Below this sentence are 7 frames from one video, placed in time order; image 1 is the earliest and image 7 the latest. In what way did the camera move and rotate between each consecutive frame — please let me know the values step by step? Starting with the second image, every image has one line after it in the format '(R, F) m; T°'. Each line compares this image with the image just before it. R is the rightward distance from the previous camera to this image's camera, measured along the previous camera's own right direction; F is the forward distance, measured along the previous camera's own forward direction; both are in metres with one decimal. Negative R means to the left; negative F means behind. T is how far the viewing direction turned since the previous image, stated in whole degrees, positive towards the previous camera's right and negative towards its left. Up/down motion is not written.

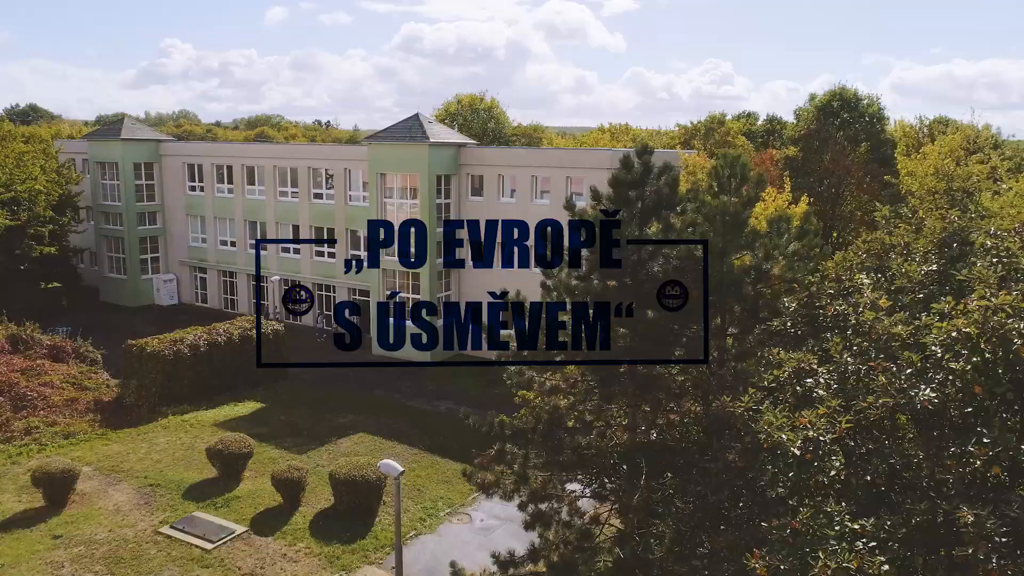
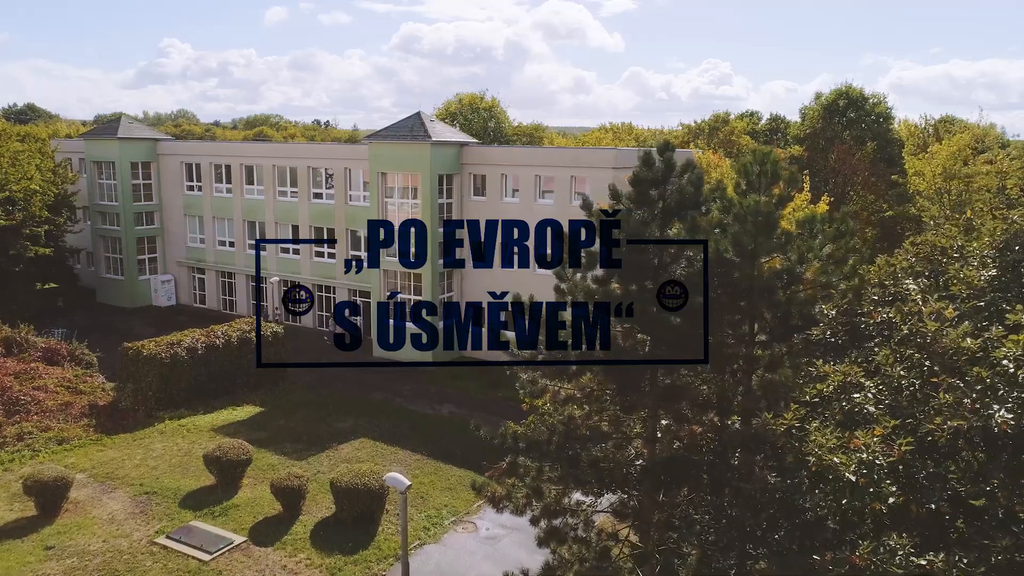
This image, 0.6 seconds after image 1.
(-0.2, +0.5) m; 0°
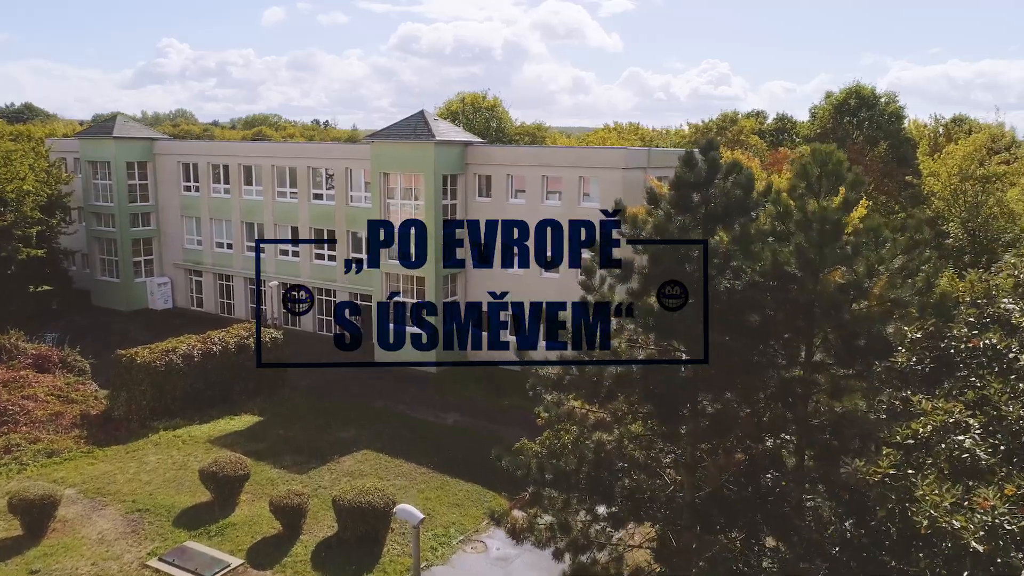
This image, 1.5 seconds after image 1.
(-0.3, +0.9) m; 0°
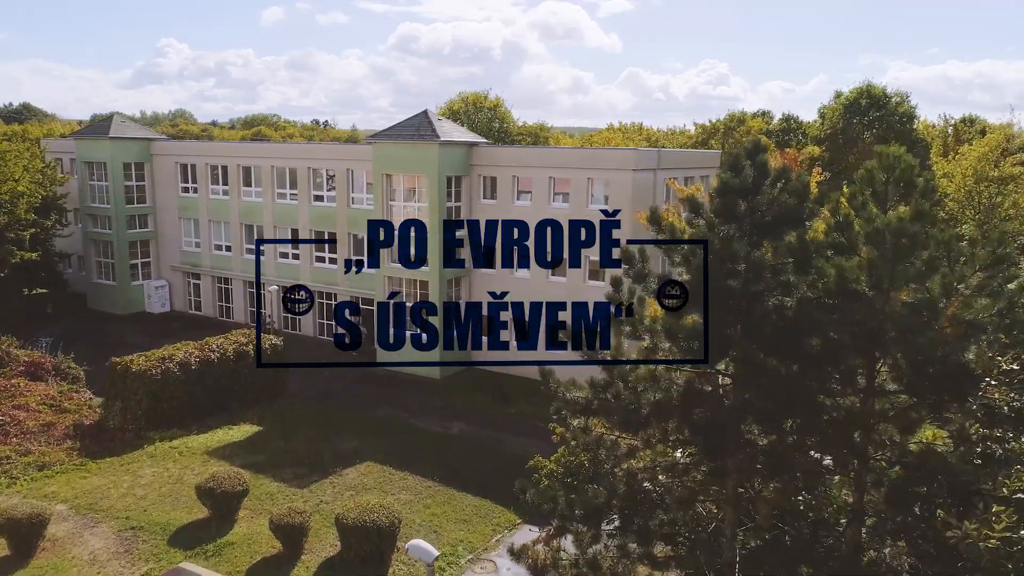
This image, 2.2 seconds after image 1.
(-0.3, +0.8) m; 0°
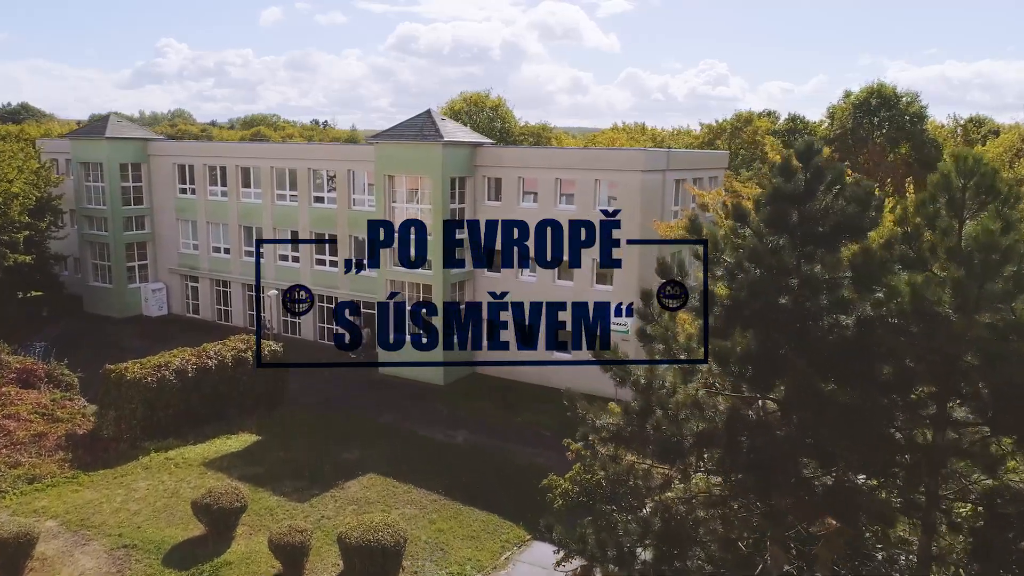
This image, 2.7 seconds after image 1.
(-0.2, +0.7) m; 0°
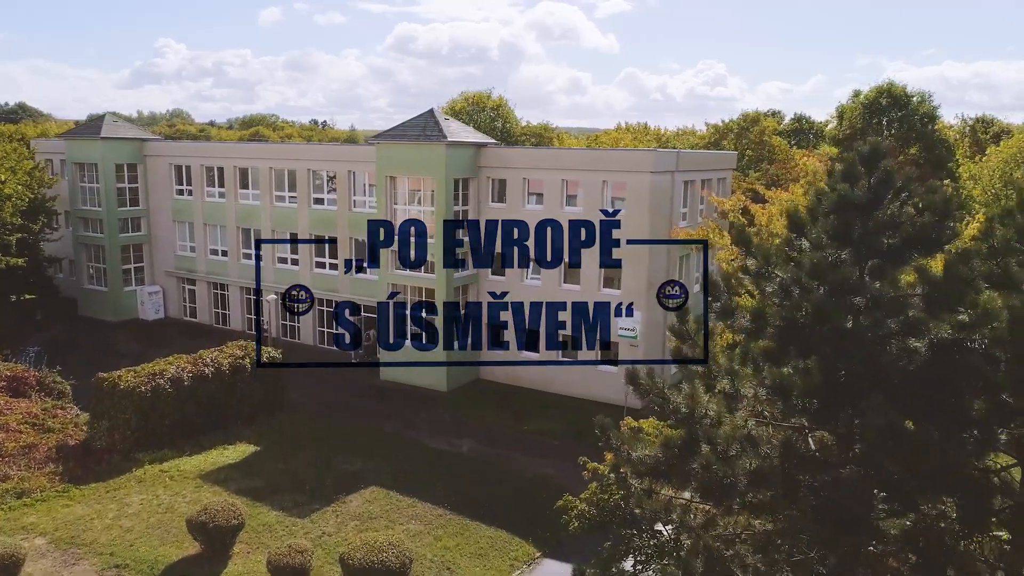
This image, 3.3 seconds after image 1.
(-0.2, +0.7) m; 0°
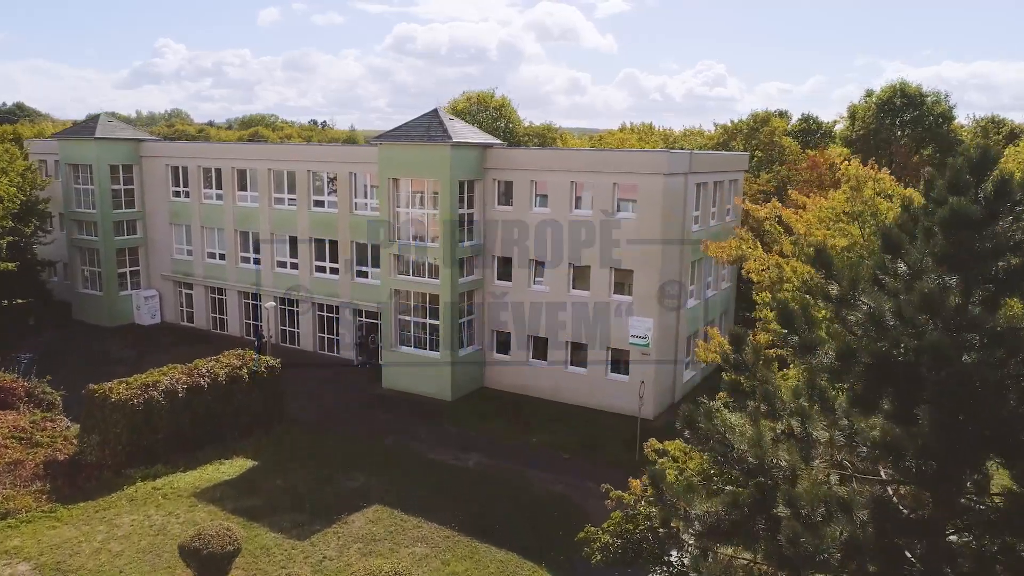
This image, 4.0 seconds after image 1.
(-0.3, +0.9) m; 0°
